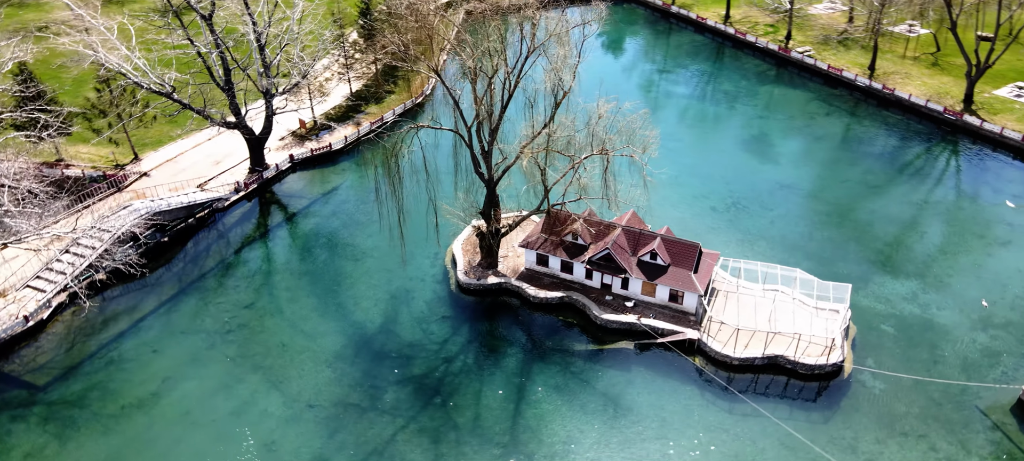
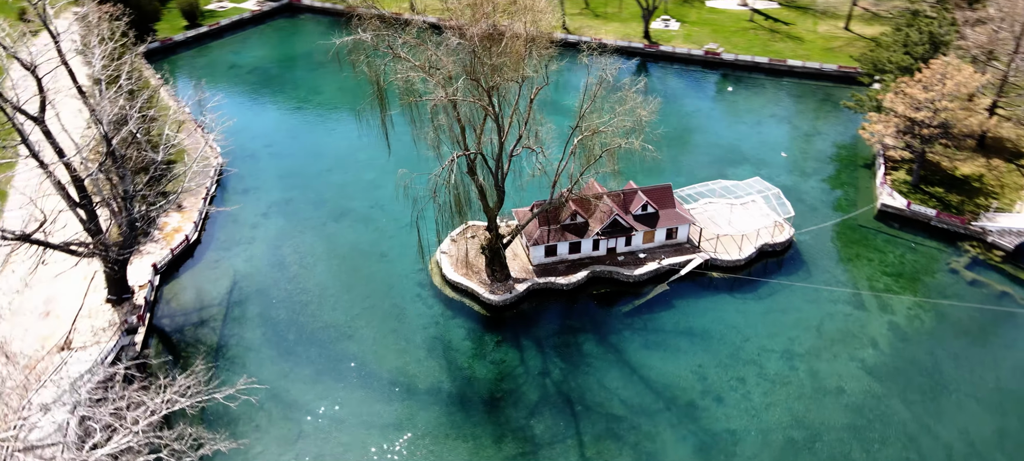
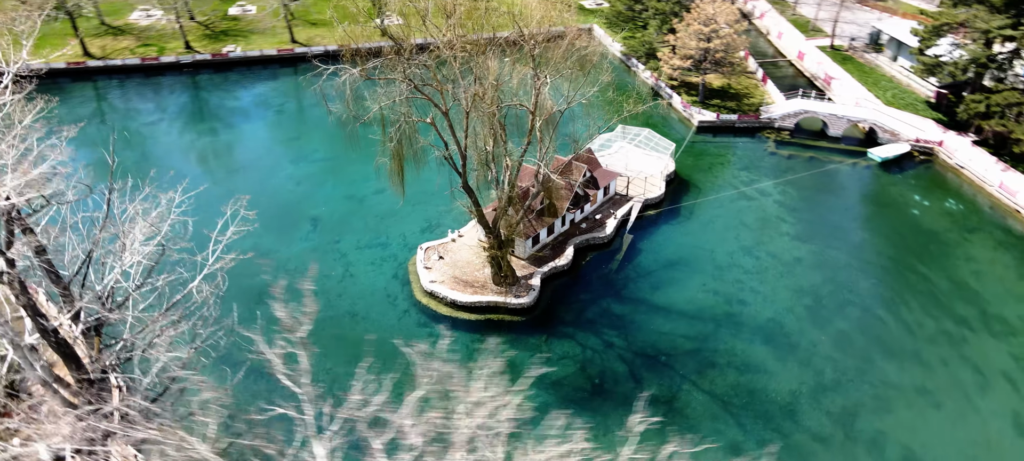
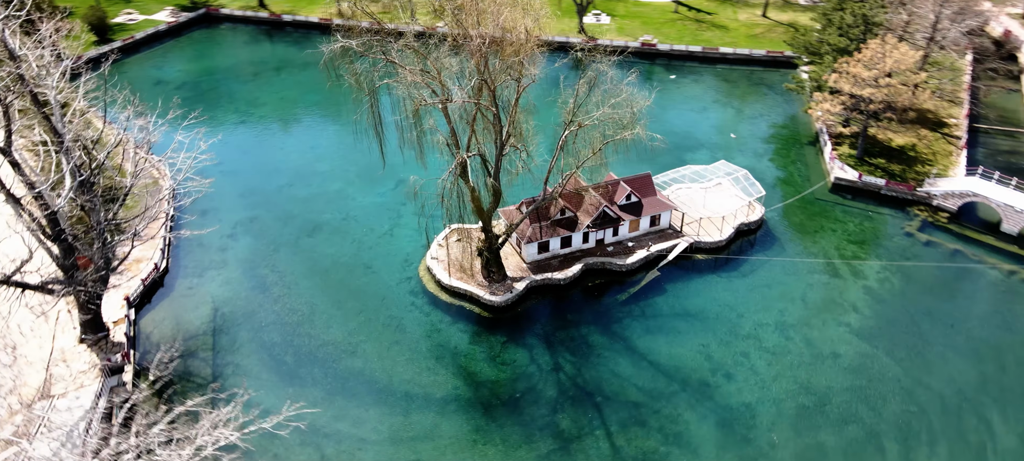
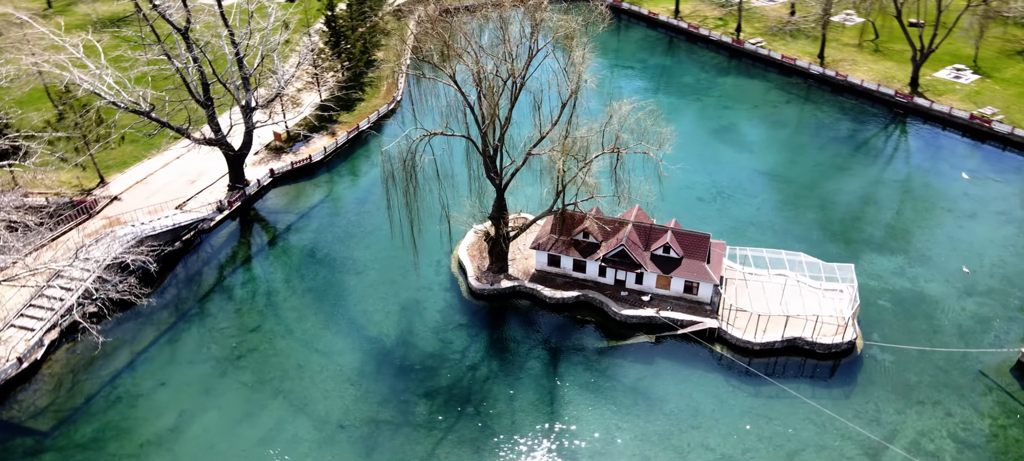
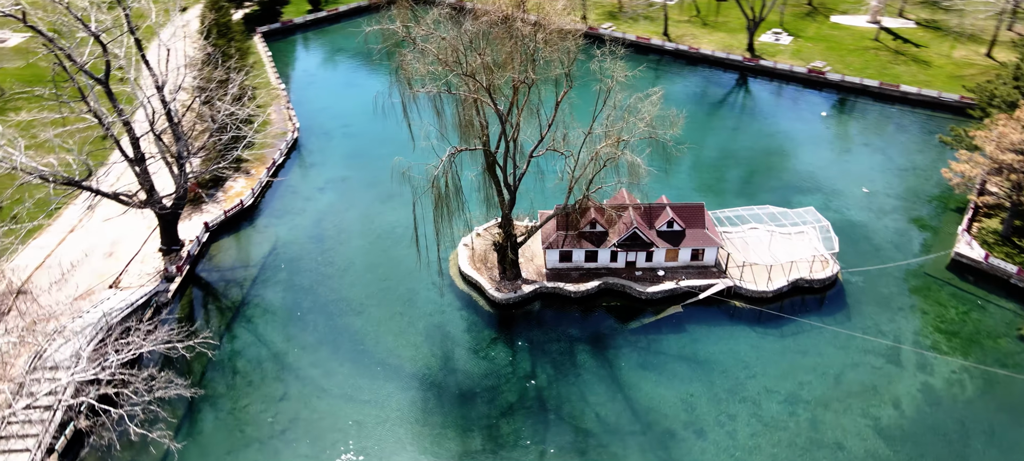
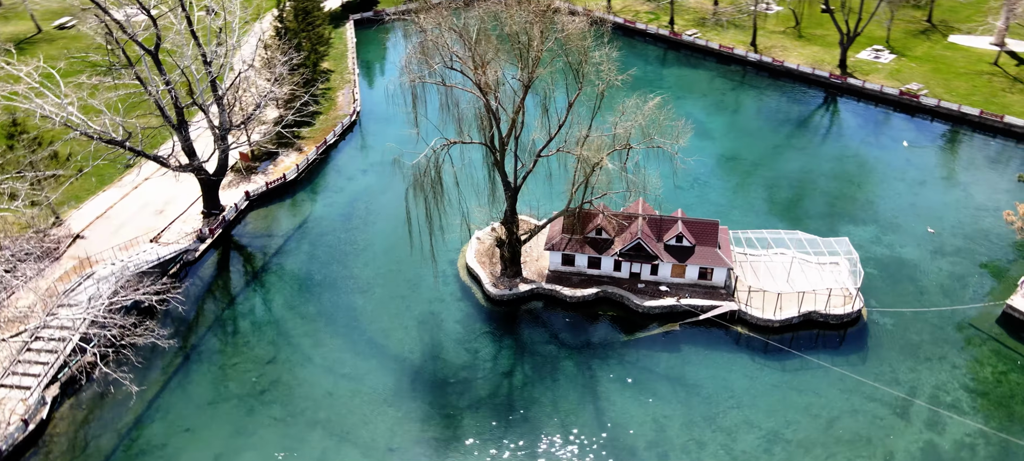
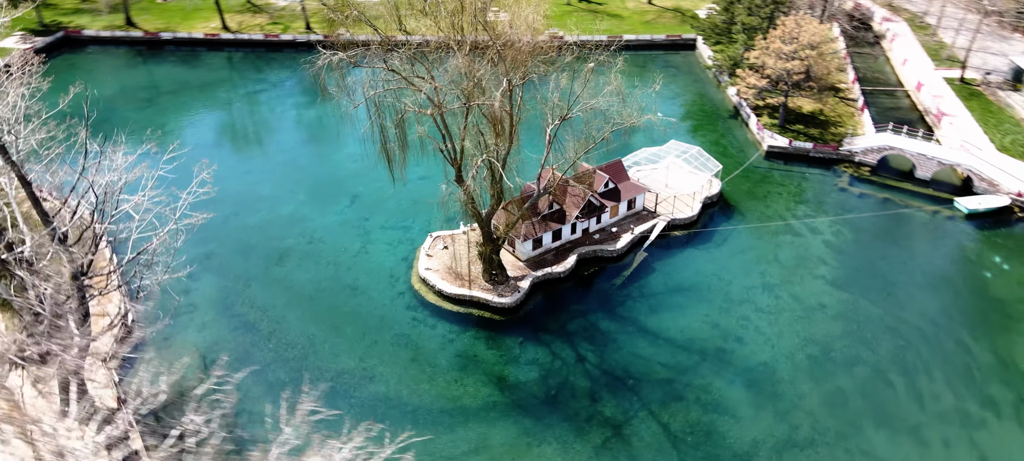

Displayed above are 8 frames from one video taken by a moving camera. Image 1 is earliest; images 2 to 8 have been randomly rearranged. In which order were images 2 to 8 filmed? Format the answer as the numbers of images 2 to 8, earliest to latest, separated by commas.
5, 7, 6, 2, 4, 8, 3
